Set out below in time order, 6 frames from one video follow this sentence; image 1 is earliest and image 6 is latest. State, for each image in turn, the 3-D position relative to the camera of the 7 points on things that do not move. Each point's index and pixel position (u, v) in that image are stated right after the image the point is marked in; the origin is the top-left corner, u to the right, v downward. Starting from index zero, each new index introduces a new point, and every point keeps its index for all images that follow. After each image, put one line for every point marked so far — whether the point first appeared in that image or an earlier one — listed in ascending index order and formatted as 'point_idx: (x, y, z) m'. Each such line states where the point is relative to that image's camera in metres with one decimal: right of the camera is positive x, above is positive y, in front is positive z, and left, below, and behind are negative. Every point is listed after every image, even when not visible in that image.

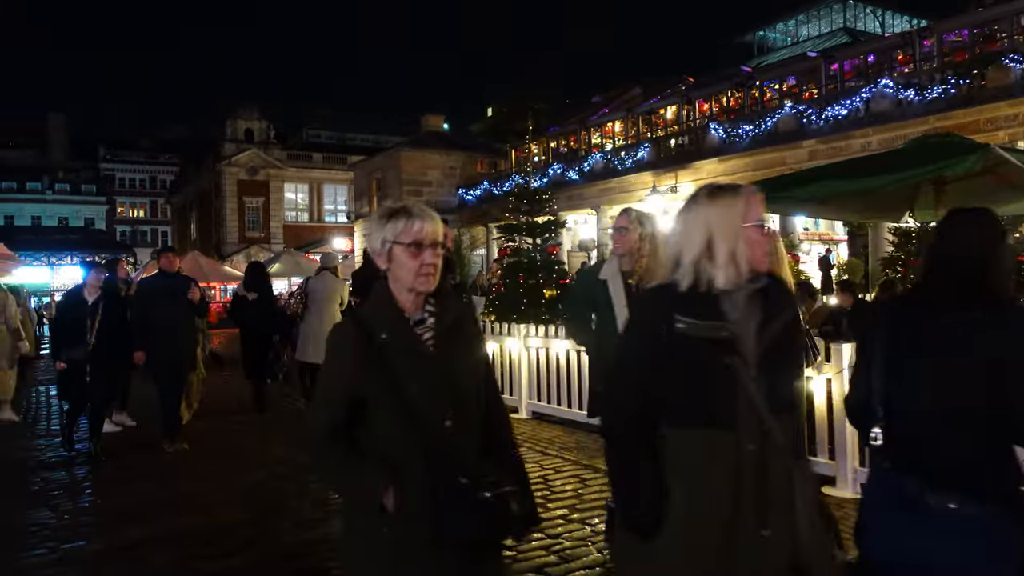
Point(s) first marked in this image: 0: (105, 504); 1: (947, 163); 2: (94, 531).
0: (-3.1, -1.6, +5.9) m
1: (+3.7, +1.1, +6.9) m
2: (-2.8, -1.6, +5.3) m
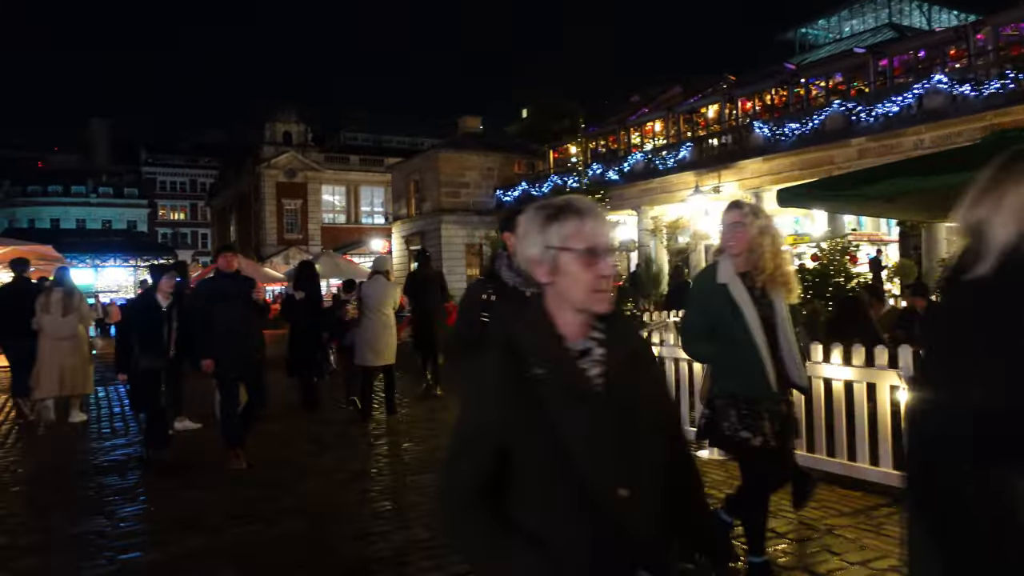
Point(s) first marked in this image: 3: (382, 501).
0: (-2.6, -1.6, +5.8) m
1: (+4.2, +1.0, +6.5) m
2: (-2.4, -1.6, +5.1) m
3: (-1.0, -1.6, +5.9) m
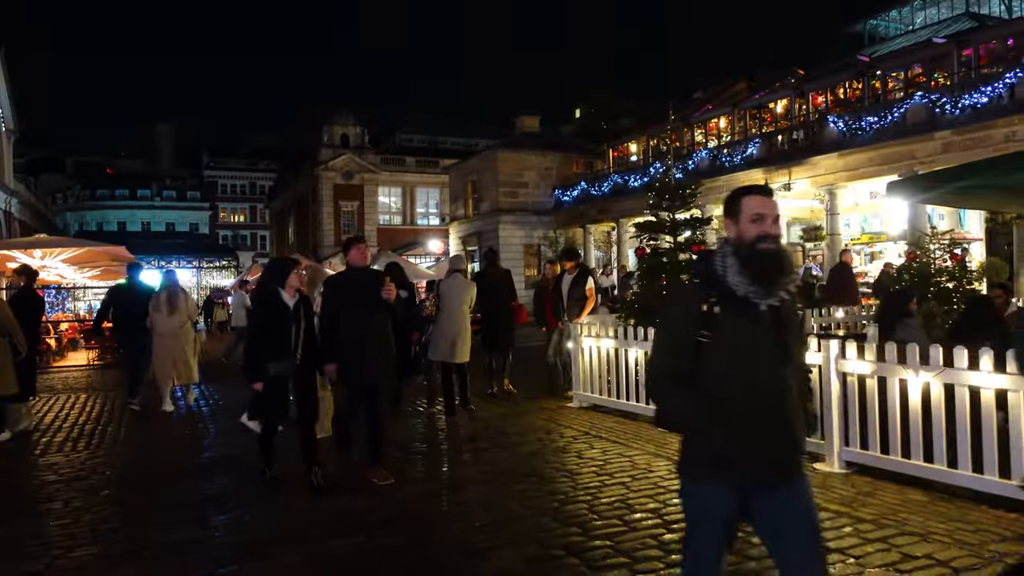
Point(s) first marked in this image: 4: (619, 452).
0: (-1.9, -1.6, +5.5) m
1: (+5.0, +1.1, +5.8) m
2: (-1.6, -1.6, +4.9) m
3: (-0.2, -1.6, +5.5) m
4: (+1.0, -1.5, +7.3) m
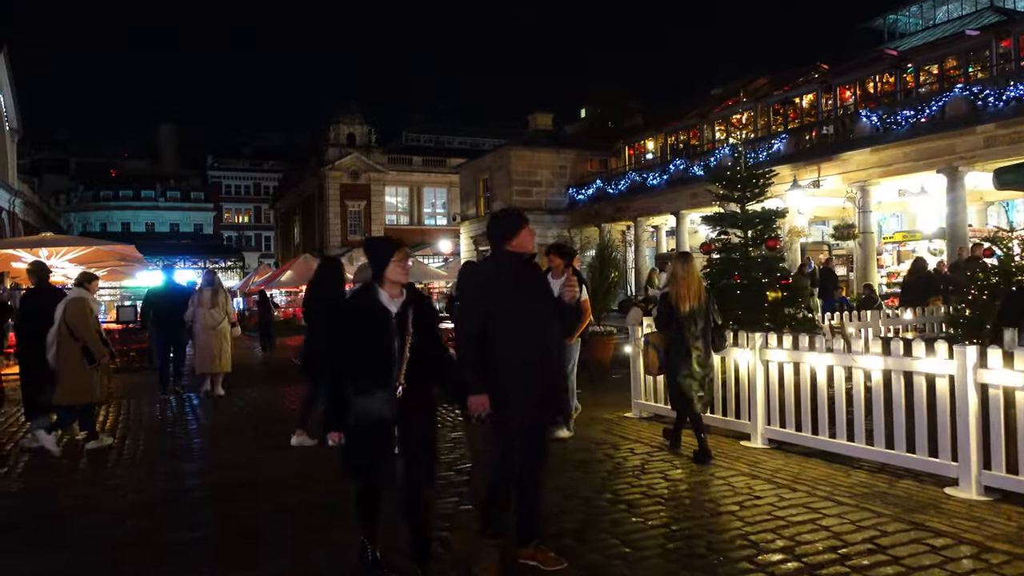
0: (-1.2, -1.6, +4.7) m
1: (+5.6, +1.1, +4.9) m
2: (-1.0, -1.6, +4.0) m
3: (+0.4, -1.6, +4.6) m
4: (+1.6, -1.5, +6.4) m
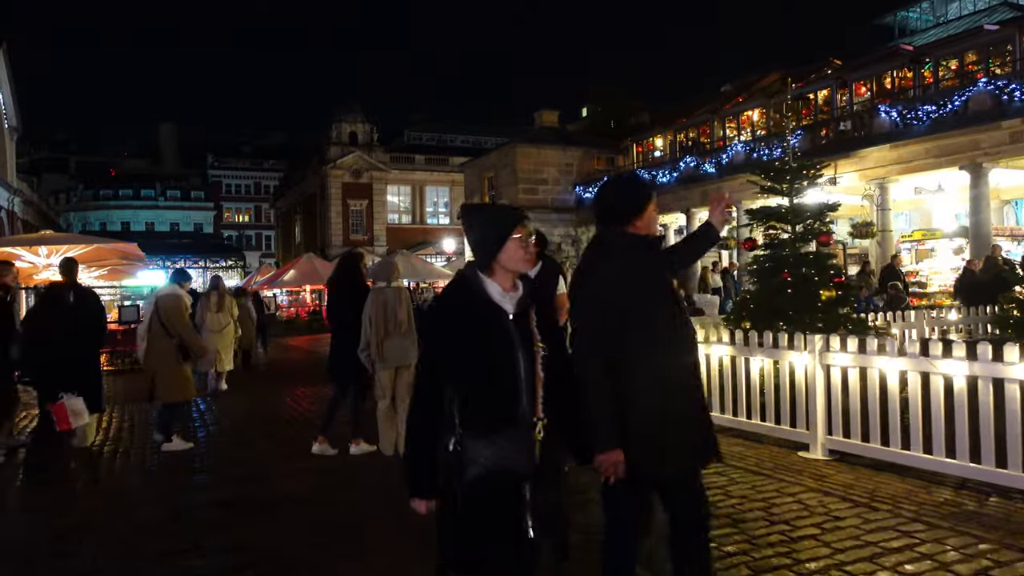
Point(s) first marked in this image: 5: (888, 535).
0: (-0.9, -1.6, +4.1) m
1: (+5.9, +1.1, +4.3) m
2: (-0.7, -1.6, +3.4) m
3: (+0.7, -1.5, +4.1) m
4: (+2.0, -1.5, +5.8) m
5: (+2.3, -1.5, +4.8) m
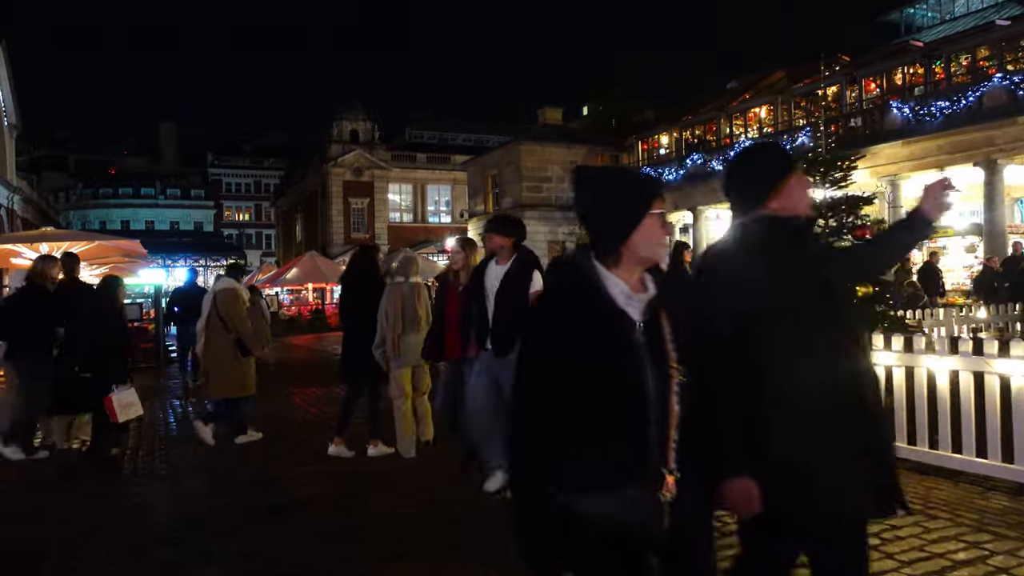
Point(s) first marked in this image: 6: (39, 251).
0: (-0.7, -1.5, +3.8) m
1: (+6.2, +1.1, +4.0) m
2: (-0.5, -1.6, +3.1) m
3: (+1.0, -1.5, +3.8) m
4: (+2.2, -1.5, +5.5) m
5: (+2.5, -1.5, +4.5) m
6: (-10.4, +0.8, +17.5) m
